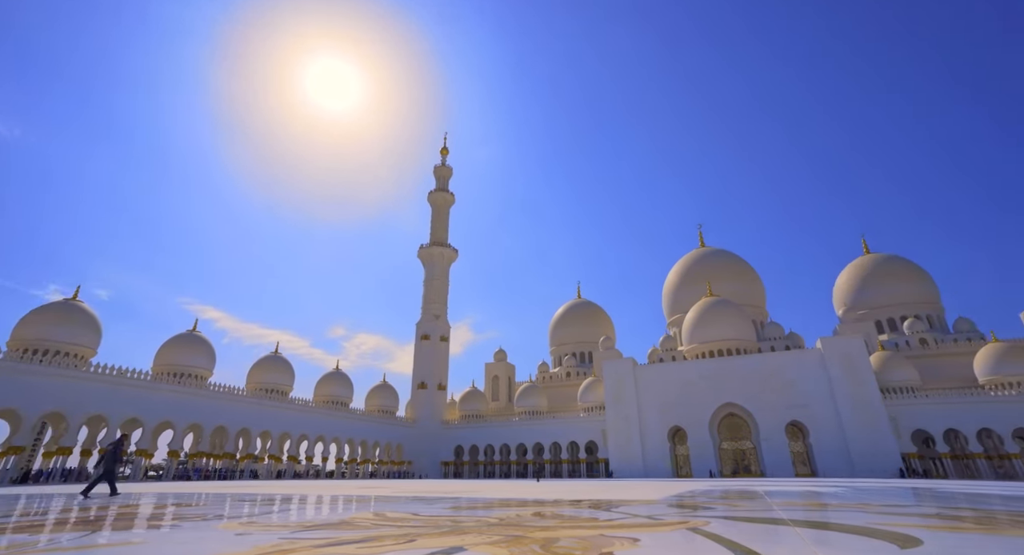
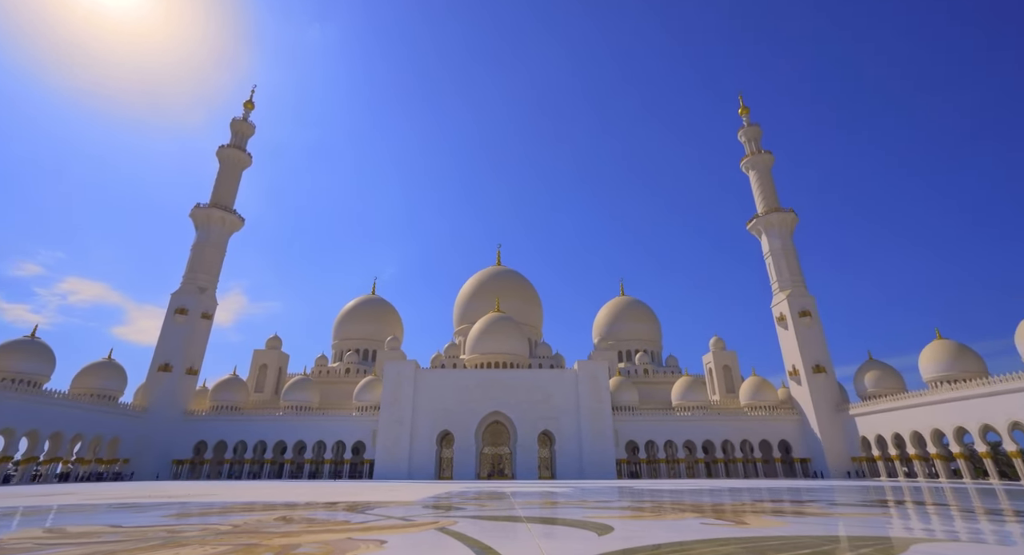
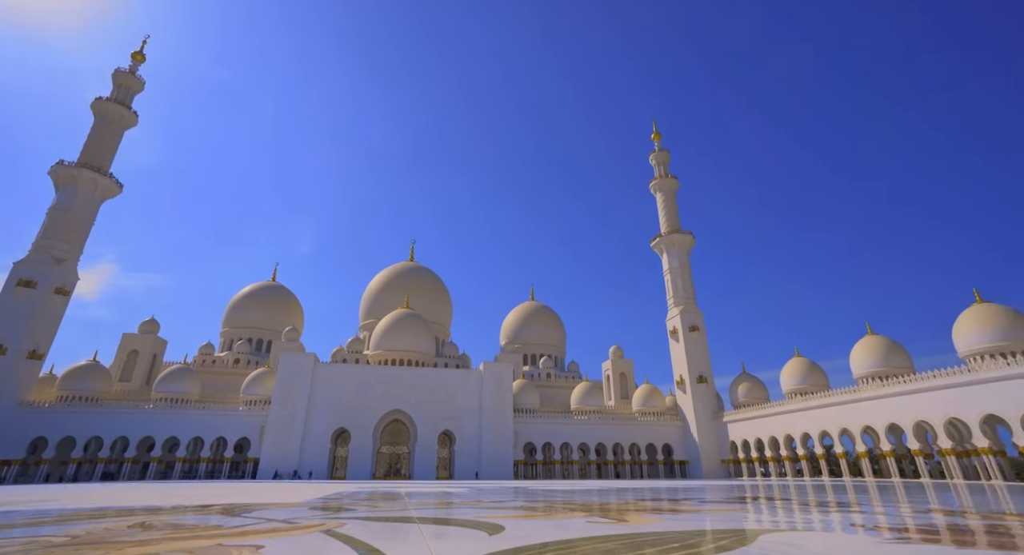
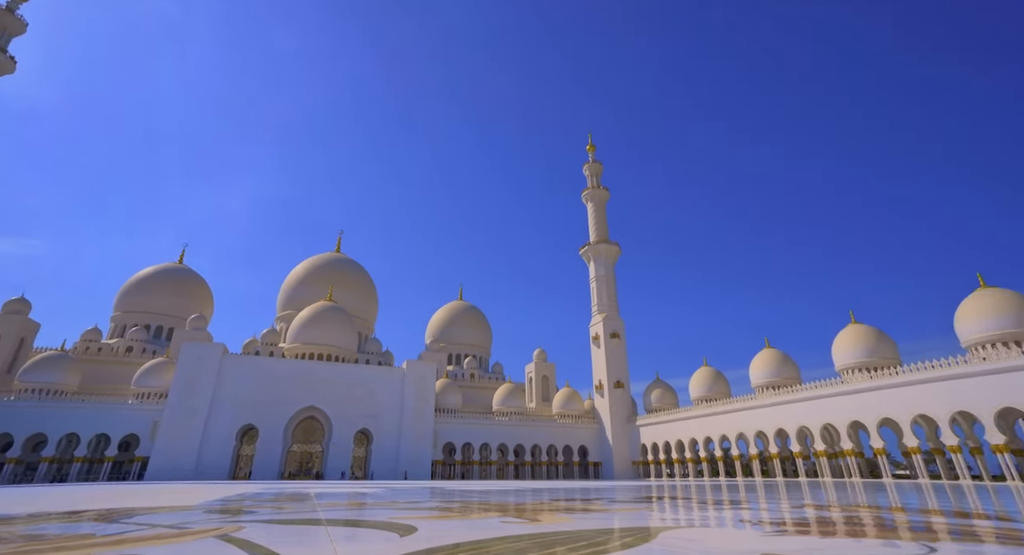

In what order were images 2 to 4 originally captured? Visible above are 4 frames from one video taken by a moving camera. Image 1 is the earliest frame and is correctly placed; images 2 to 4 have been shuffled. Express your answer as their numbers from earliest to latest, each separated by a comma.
2, 3, 4
